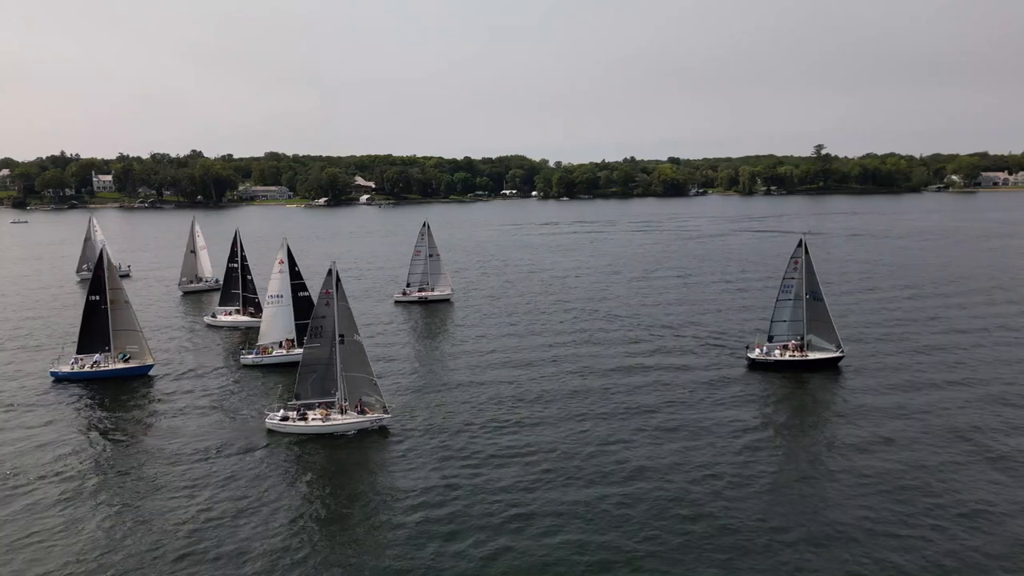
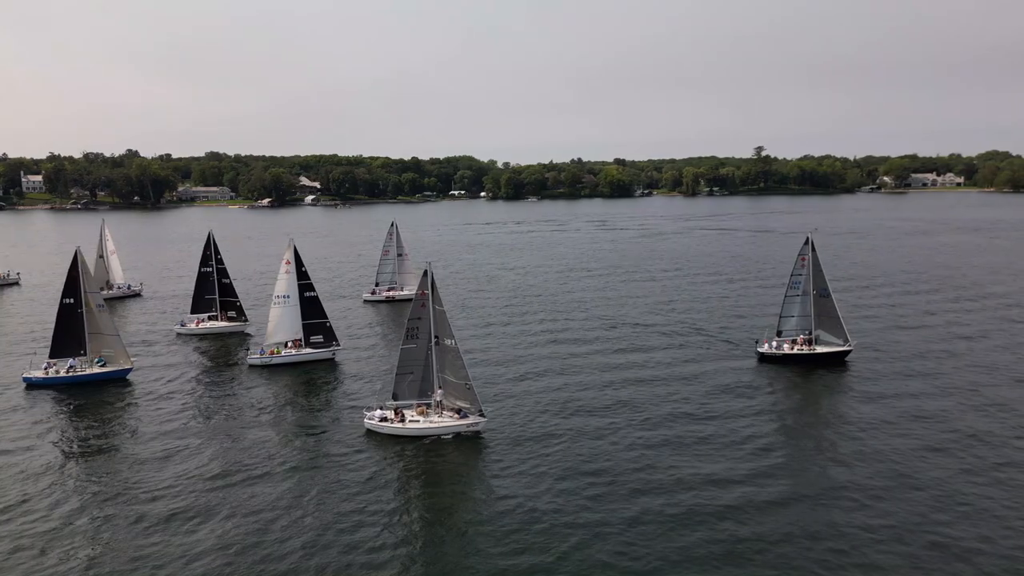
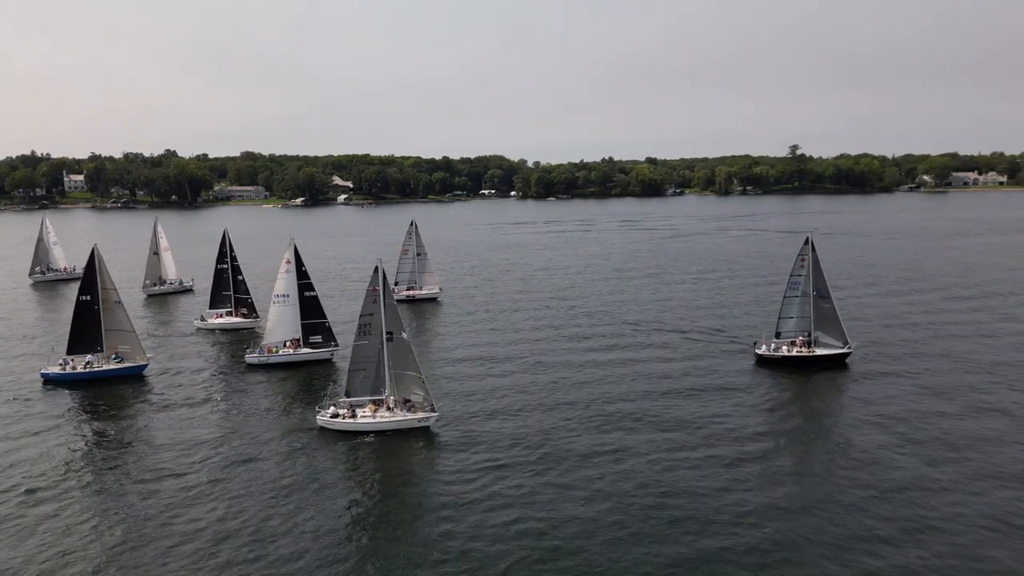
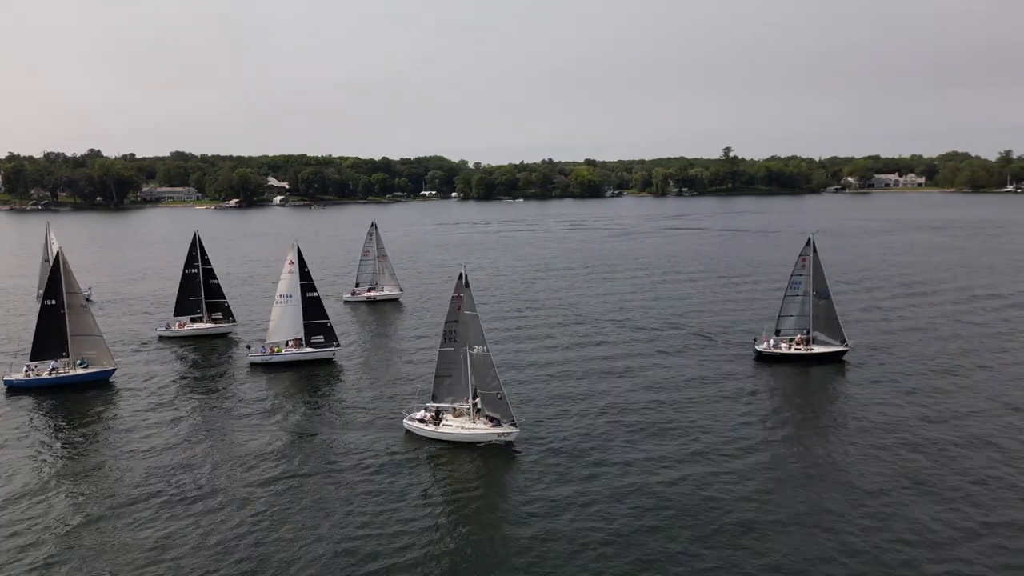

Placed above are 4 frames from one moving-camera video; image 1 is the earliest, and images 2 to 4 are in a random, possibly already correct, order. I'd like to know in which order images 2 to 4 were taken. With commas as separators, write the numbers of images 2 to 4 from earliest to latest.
3, 2, 4
